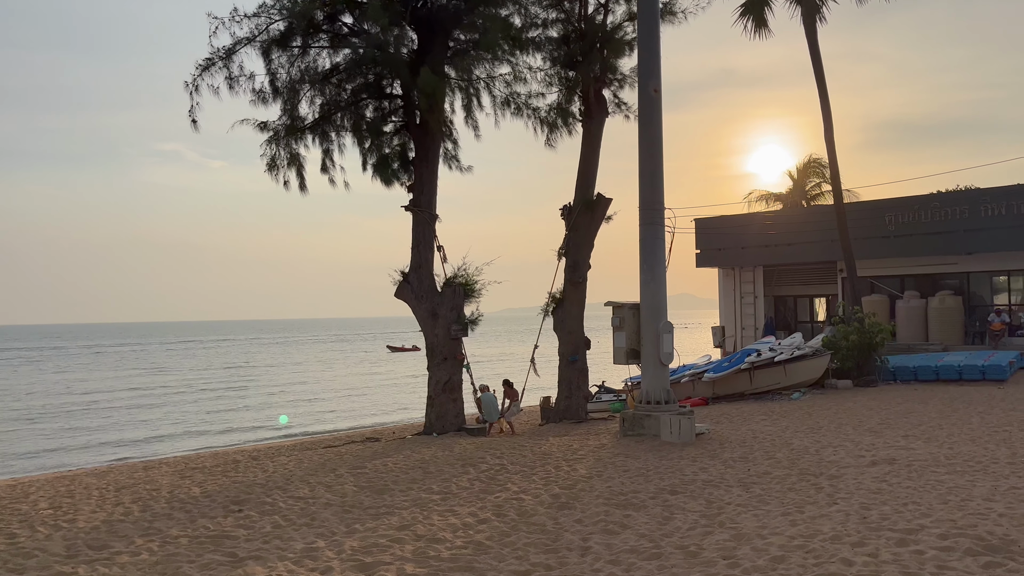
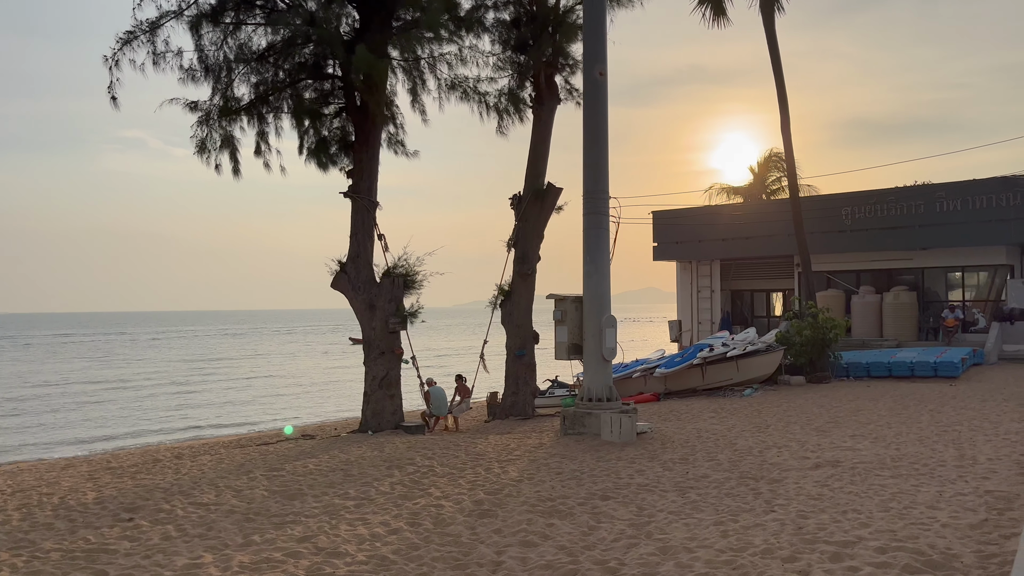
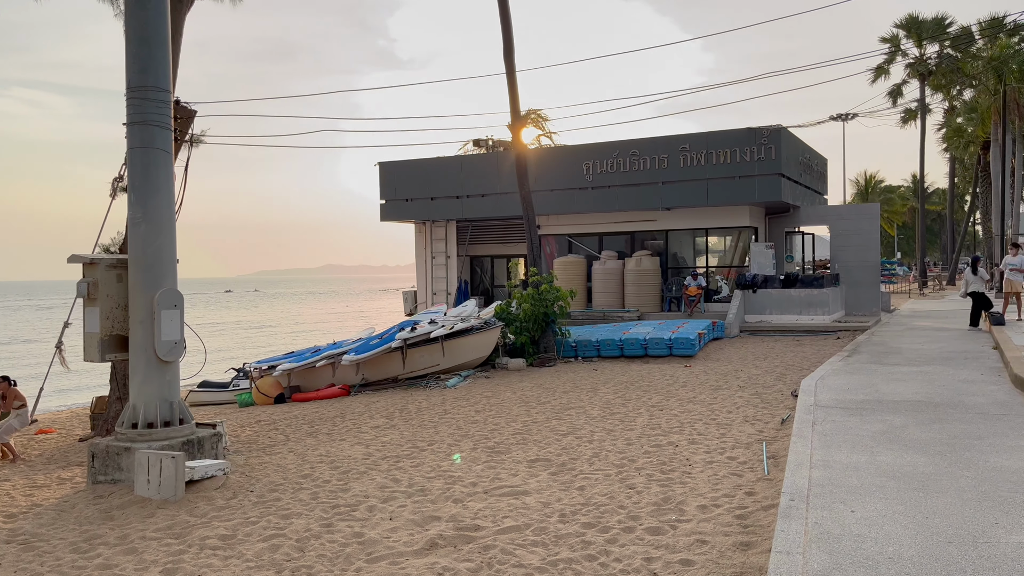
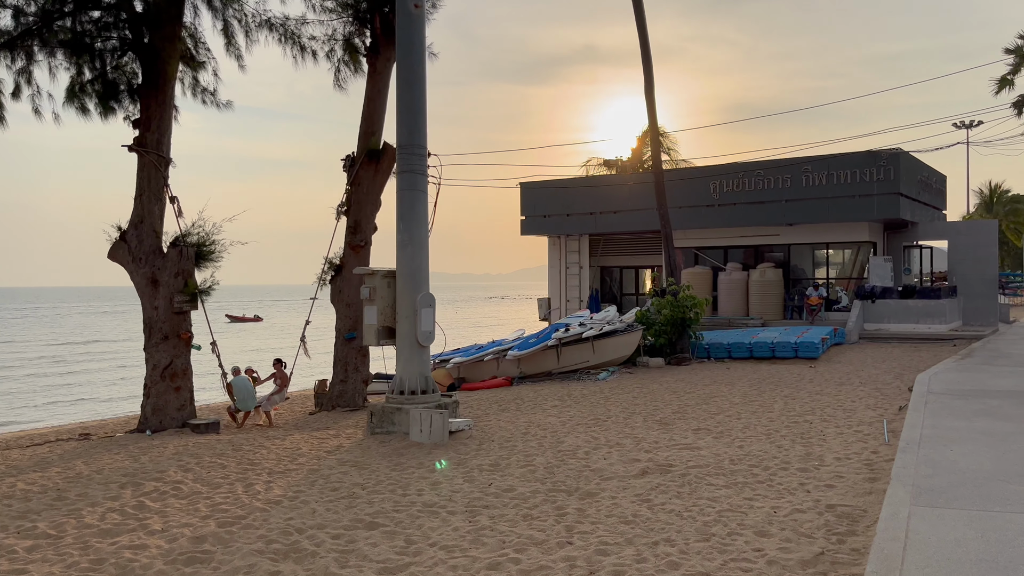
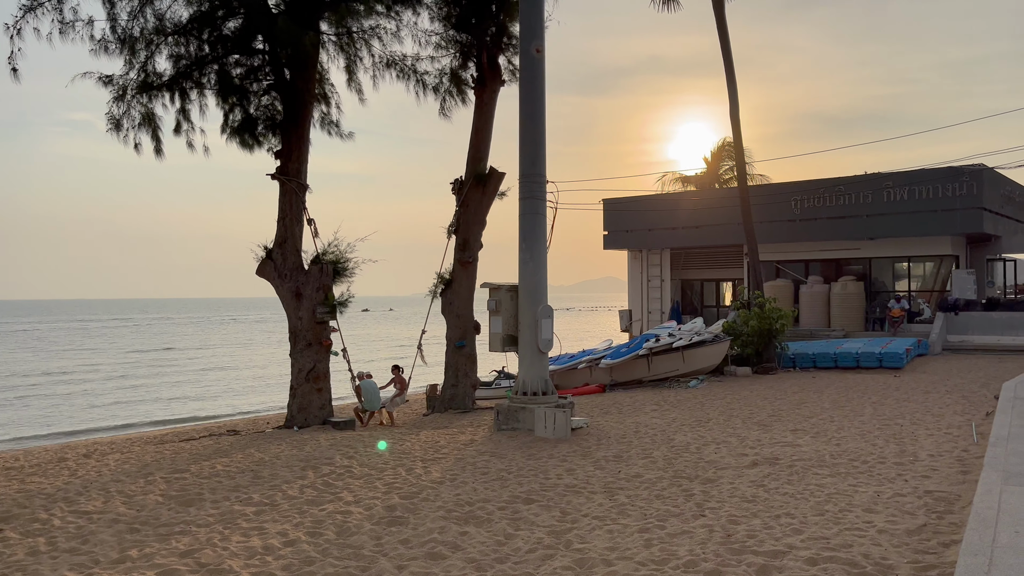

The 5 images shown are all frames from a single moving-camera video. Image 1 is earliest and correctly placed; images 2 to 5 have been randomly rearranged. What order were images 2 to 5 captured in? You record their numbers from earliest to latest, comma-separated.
2, 5, 4, 3
